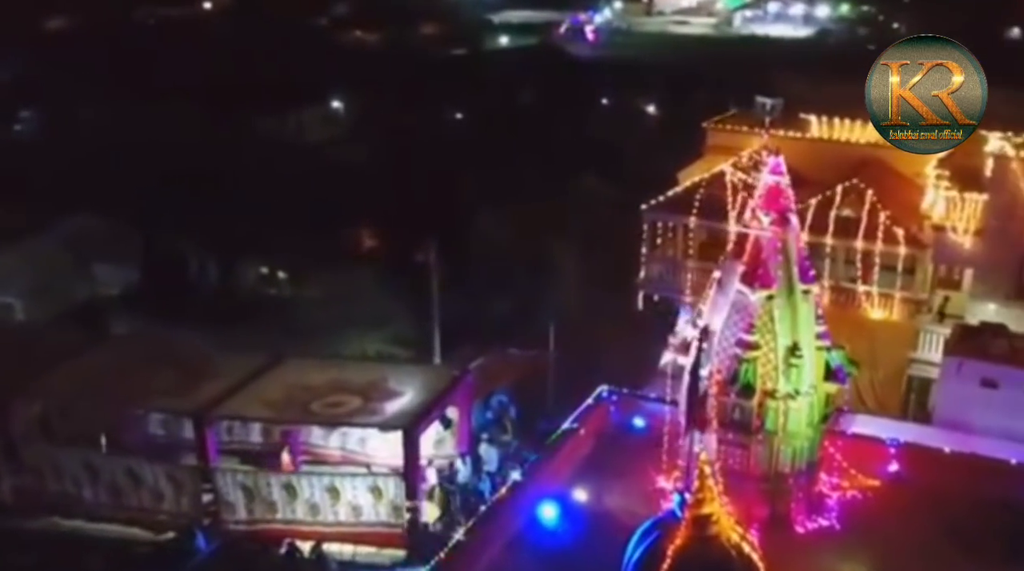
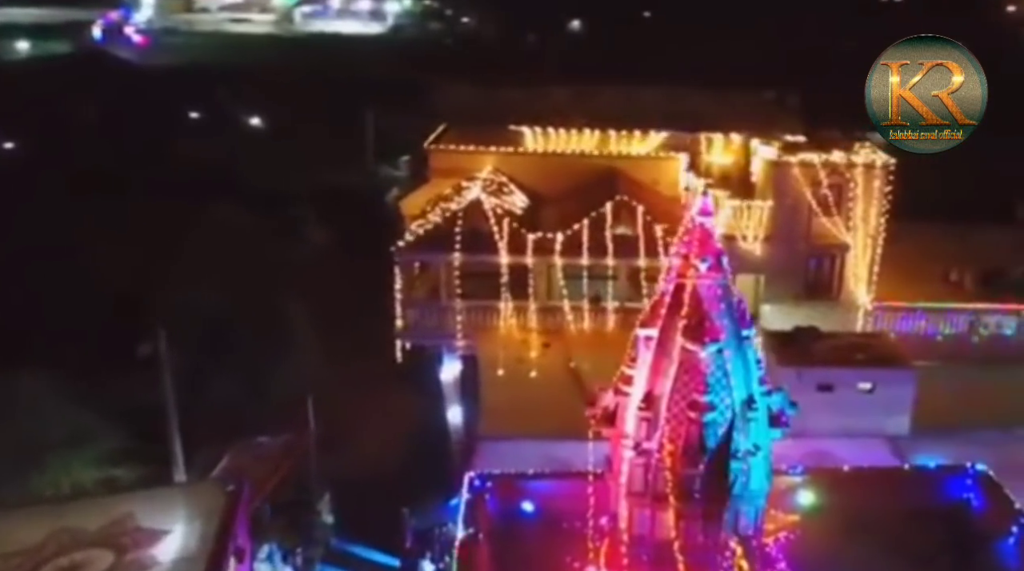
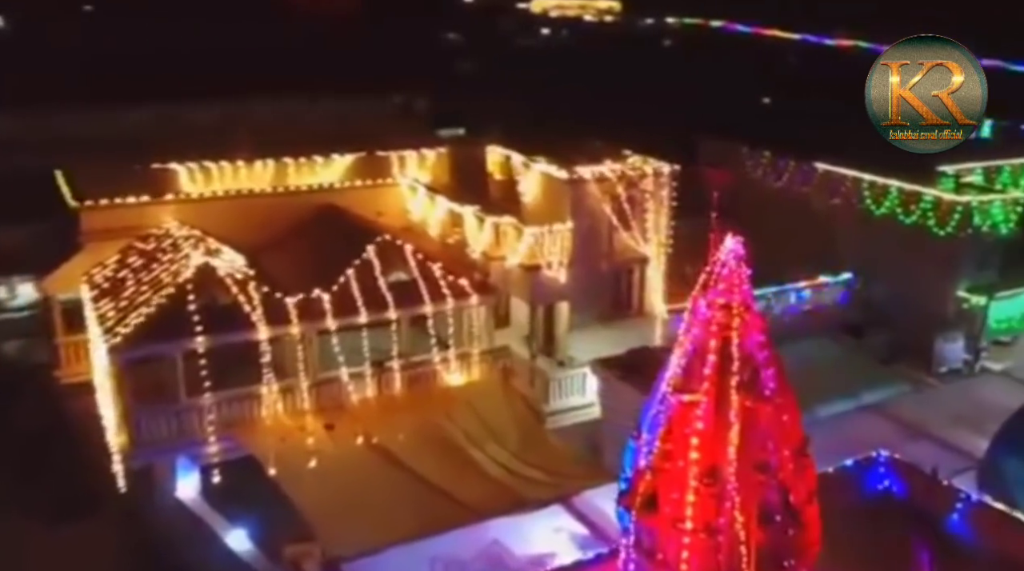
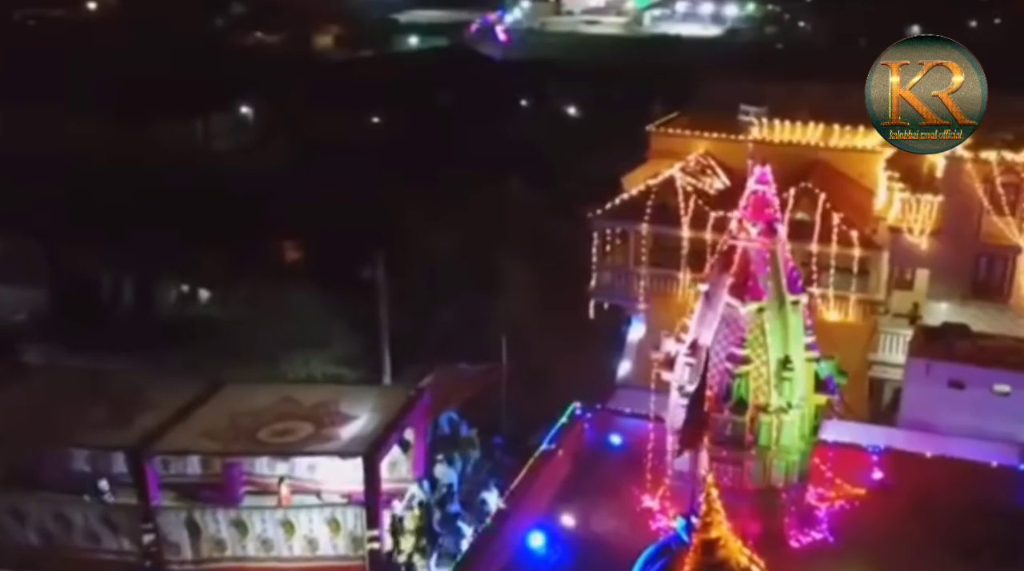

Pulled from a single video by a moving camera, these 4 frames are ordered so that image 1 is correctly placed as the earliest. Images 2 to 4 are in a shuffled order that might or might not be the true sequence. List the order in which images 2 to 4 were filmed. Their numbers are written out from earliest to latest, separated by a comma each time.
4, 2, 3
